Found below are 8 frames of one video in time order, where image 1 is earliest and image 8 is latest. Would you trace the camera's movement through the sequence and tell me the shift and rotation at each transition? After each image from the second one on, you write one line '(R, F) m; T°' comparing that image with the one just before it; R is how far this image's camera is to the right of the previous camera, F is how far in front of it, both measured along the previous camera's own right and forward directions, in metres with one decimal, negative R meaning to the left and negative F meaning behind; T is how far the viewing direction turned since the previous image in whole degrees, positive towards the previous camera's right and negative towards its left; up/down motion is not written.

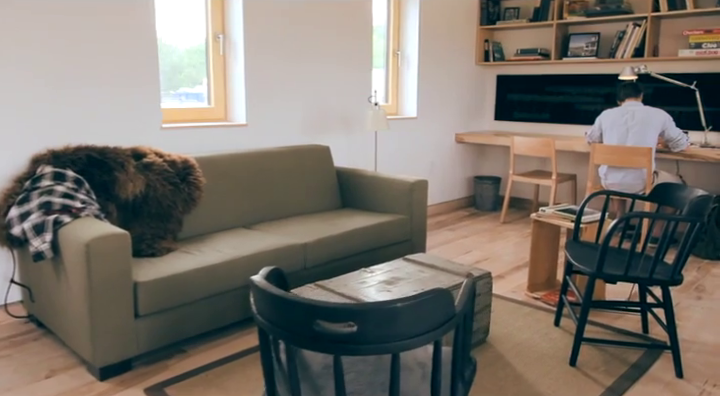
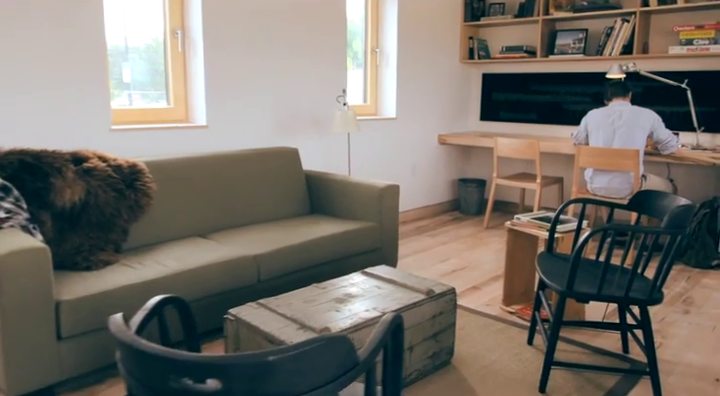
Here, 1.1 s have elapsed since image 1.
(+0.2, +0.2) m; 0°
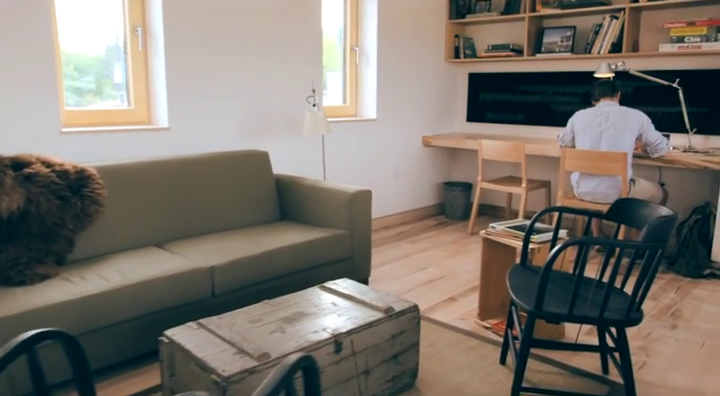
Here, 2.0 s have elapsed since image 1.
(+0.2, +0.2) m; 0°
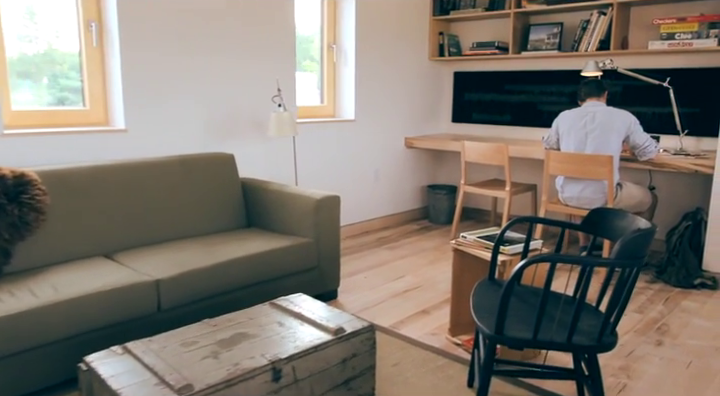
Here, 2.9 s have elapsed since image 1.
(+0.2, +0.2) m; 0°
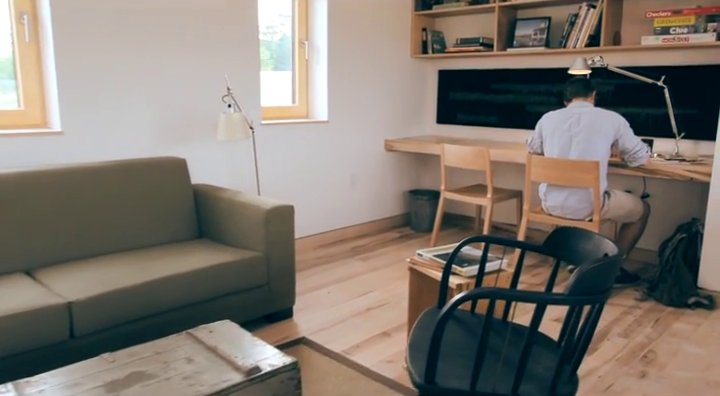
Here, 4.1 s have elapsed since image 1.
(+0.2, +0.3) m; -1°
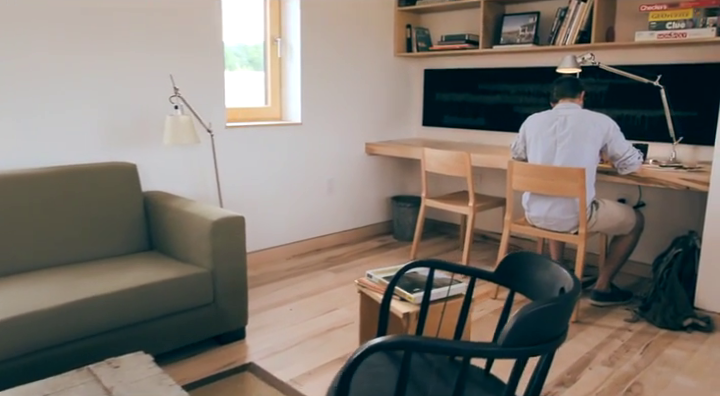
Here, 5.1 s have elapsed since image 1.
(+0.2, +0.3) m; -1°
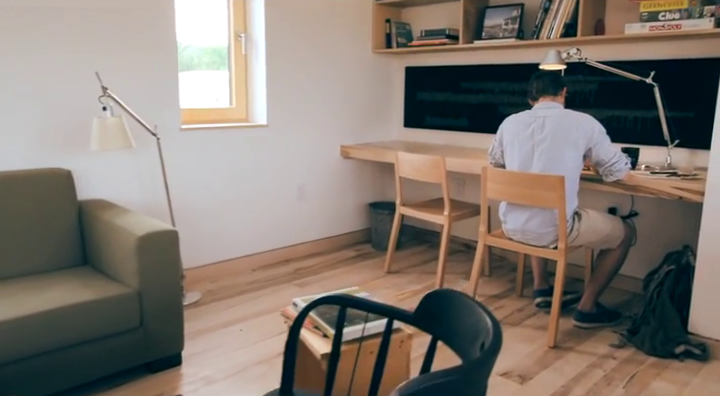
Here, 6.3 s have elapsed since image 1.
(+0.2, +0.3) m; -1°
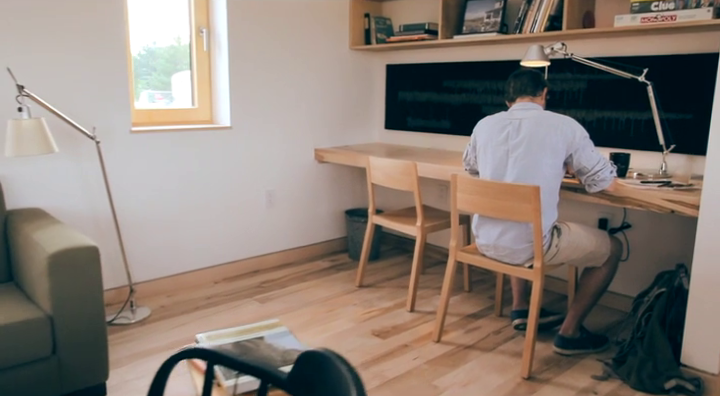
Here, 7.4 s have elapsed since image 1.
(+0.2, +0.3) m; -1°
